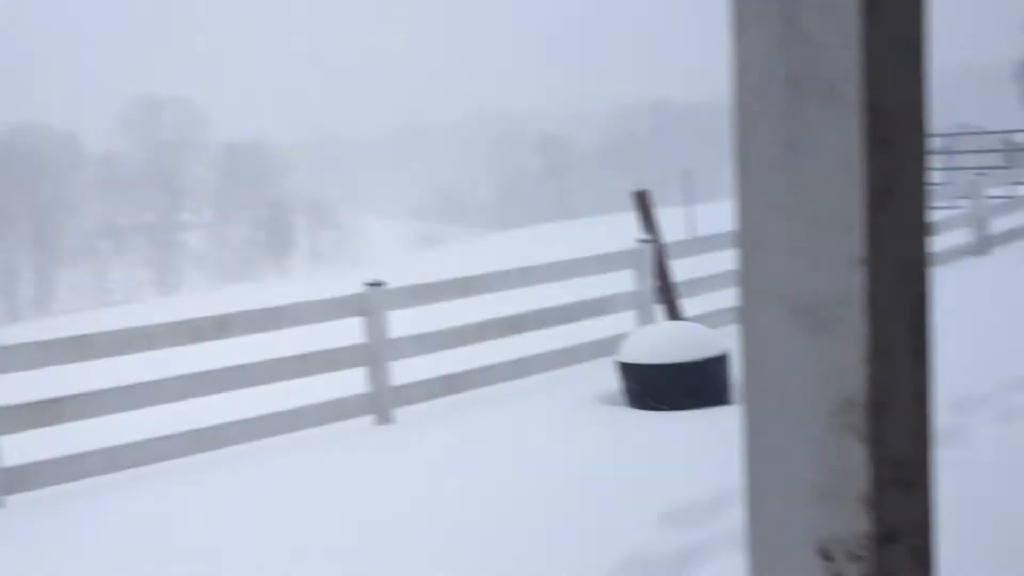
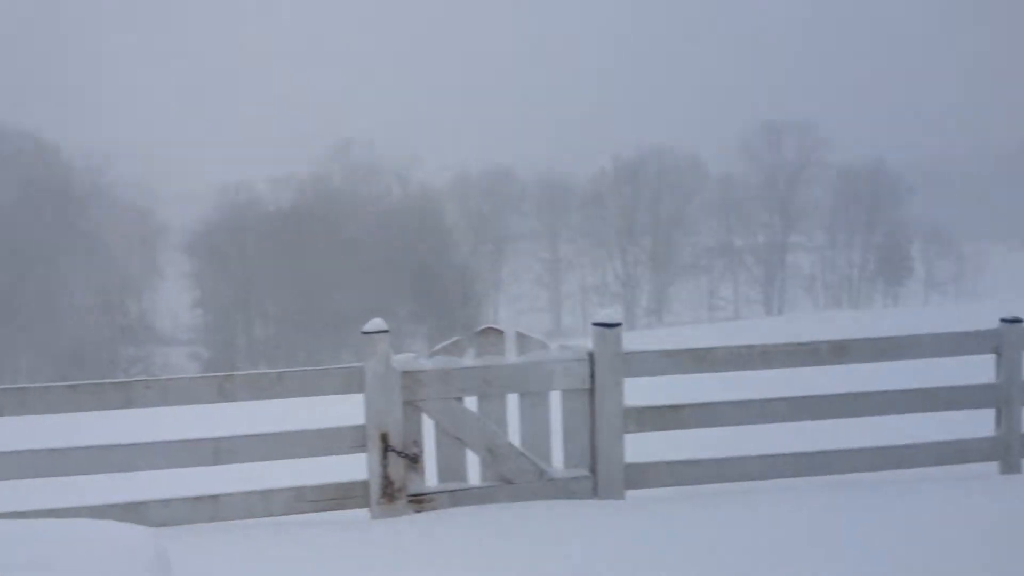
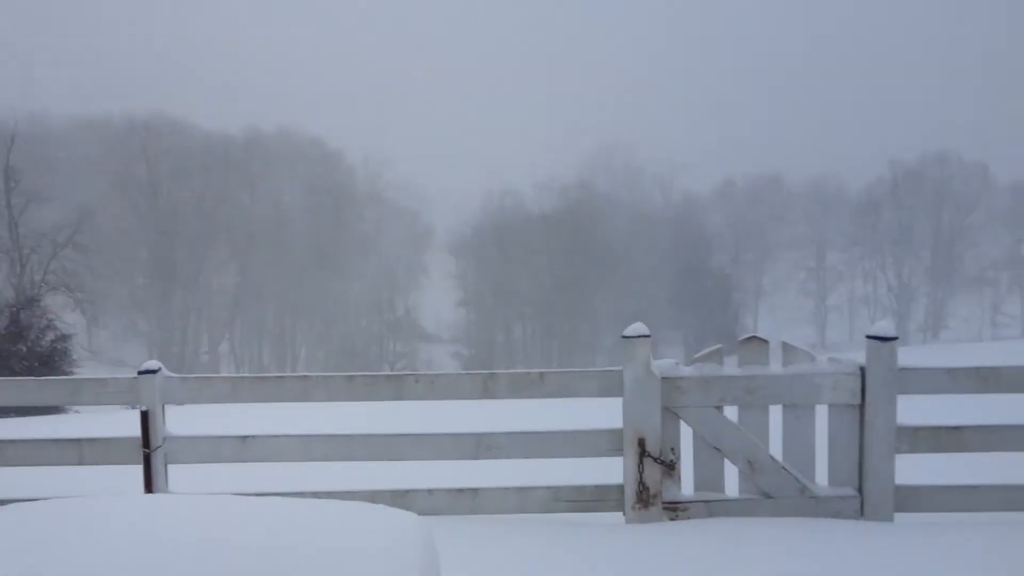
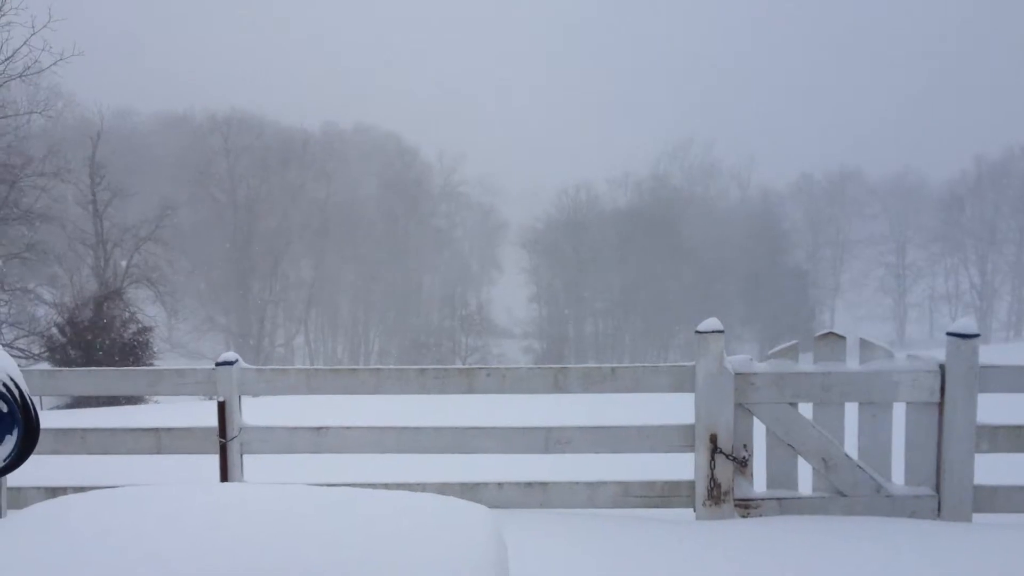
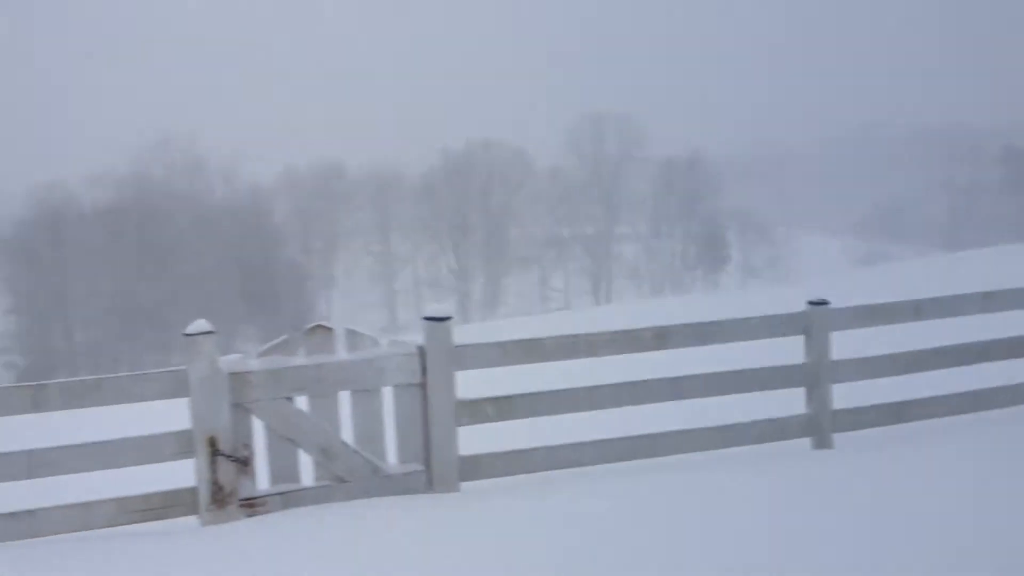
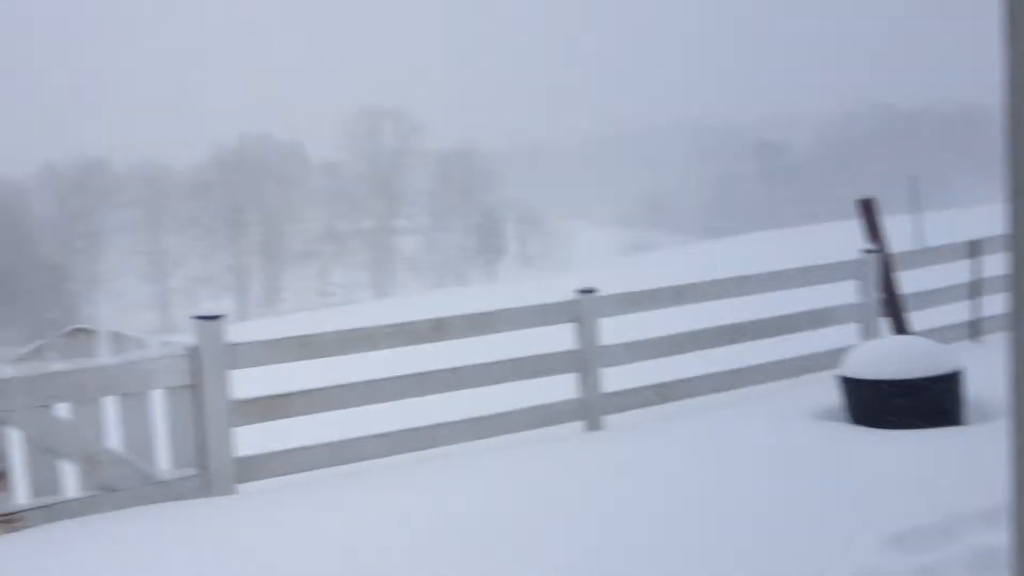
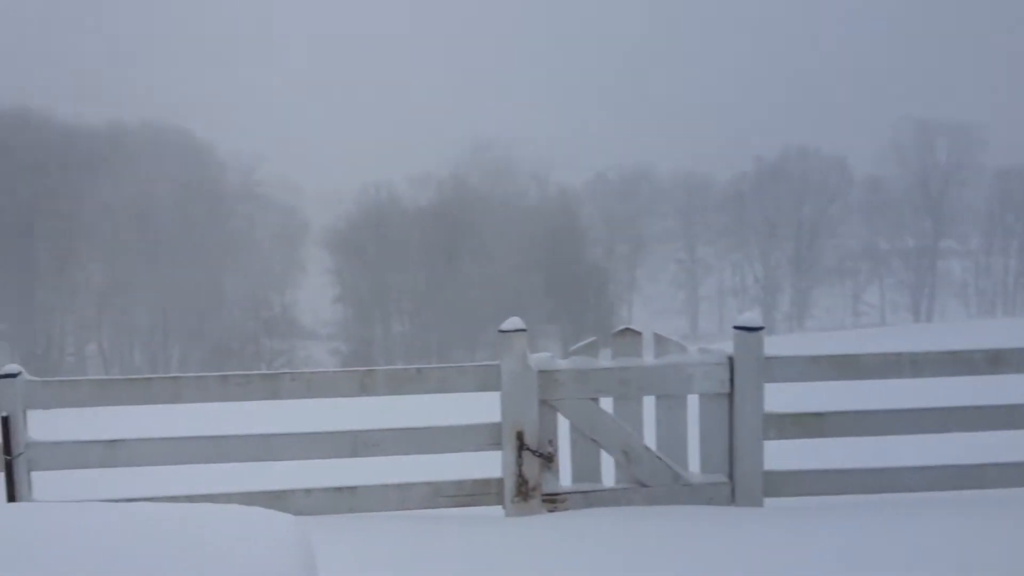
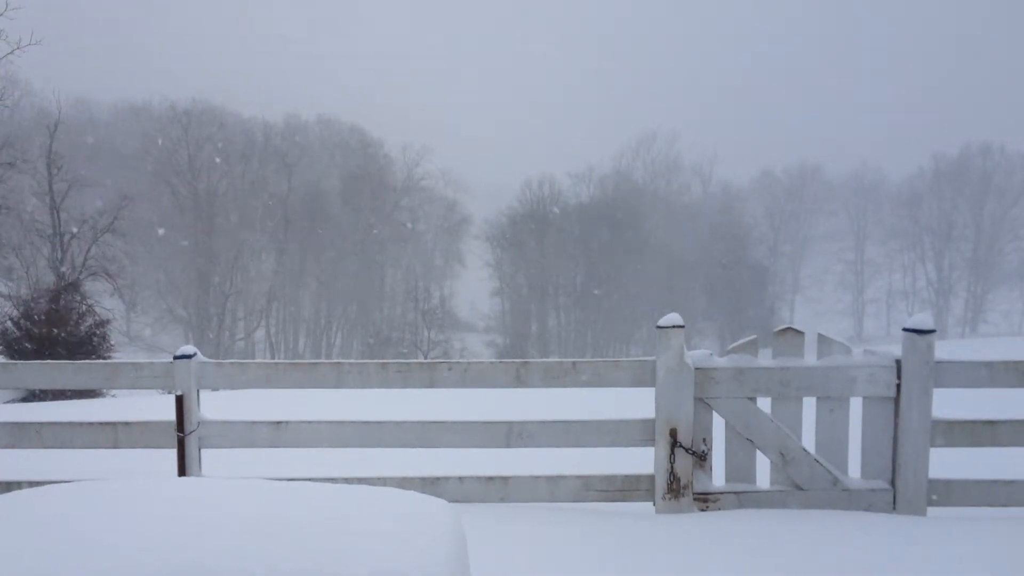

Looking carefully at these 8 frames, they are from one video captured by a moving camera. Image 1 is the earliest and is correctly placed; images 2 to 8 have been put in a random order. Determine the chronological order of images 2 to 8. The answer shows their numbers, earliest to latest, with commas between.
6, 5, 2, 7, 3, 4, 8
